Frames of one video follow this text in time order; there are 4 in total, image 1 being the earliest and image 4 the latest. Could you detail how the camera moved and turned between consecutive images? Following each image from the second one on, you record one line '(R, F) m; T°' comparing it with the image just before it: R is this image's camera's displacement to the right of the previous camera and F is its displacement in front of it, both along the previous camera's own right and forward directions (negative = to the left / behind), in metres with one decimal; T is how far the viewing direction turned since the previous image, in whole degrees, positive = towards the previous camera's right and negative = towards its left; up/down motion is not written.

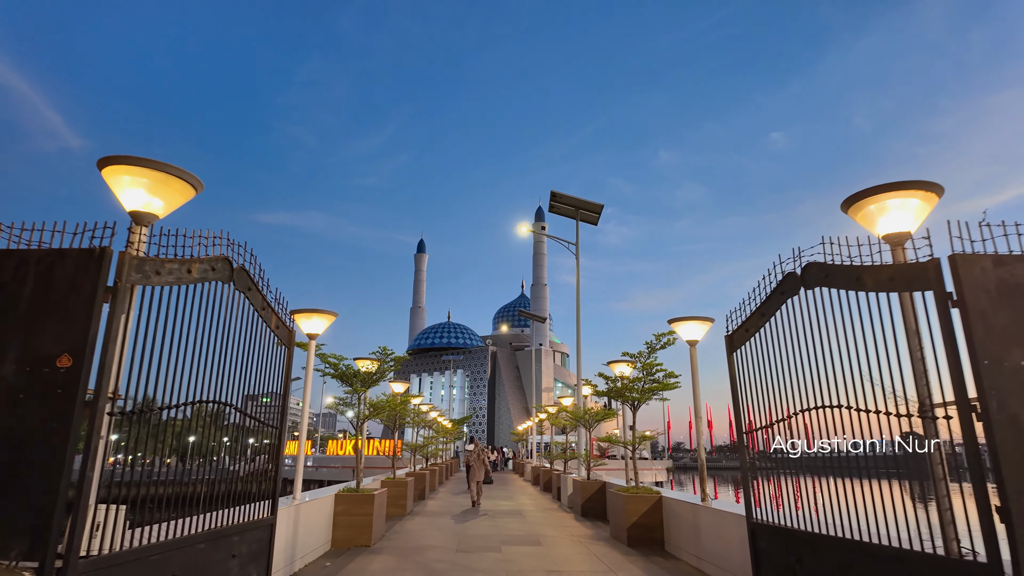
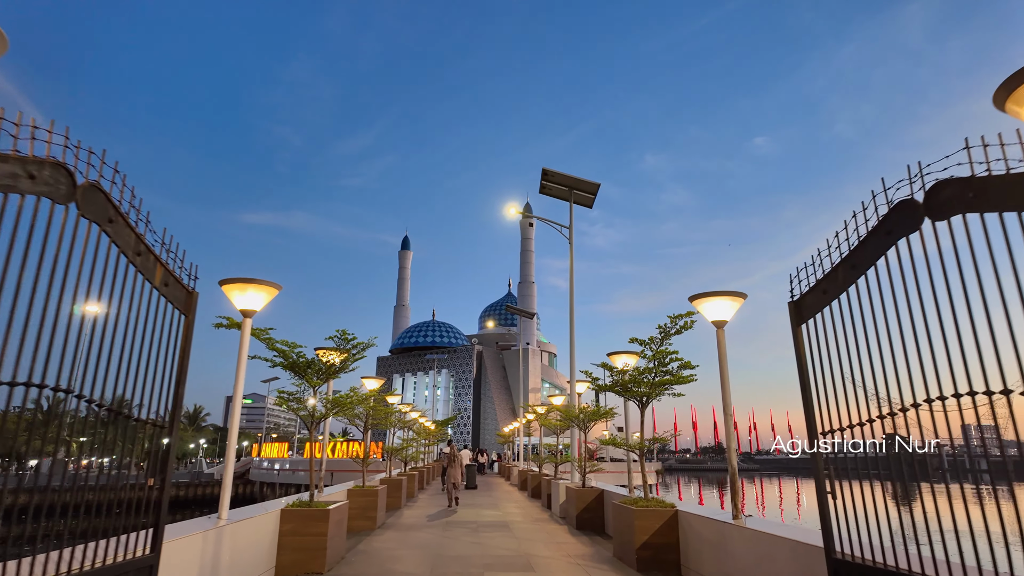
(0.0, +1.5) m; +1°
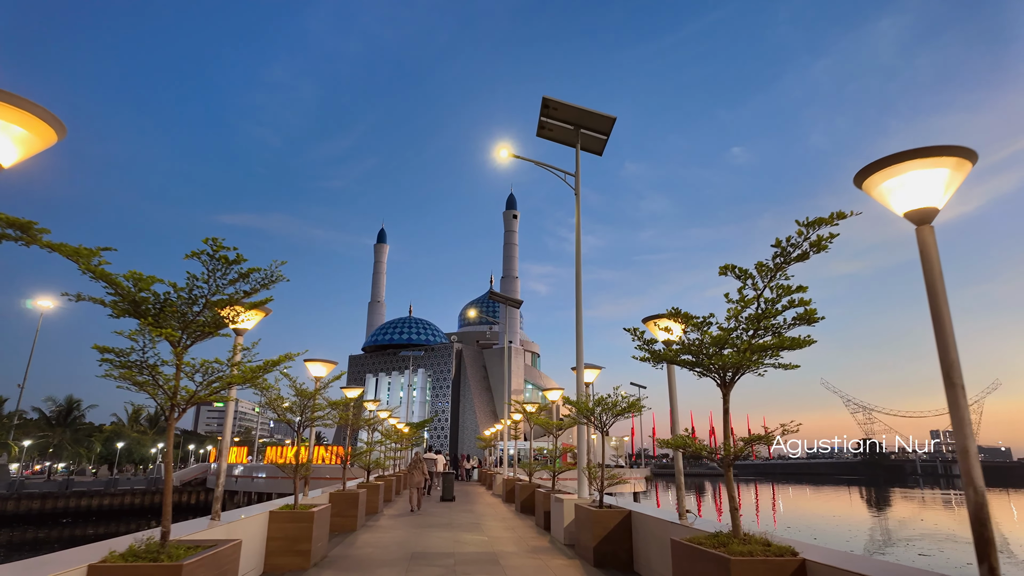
(-0.2, +3.2) m; +2°
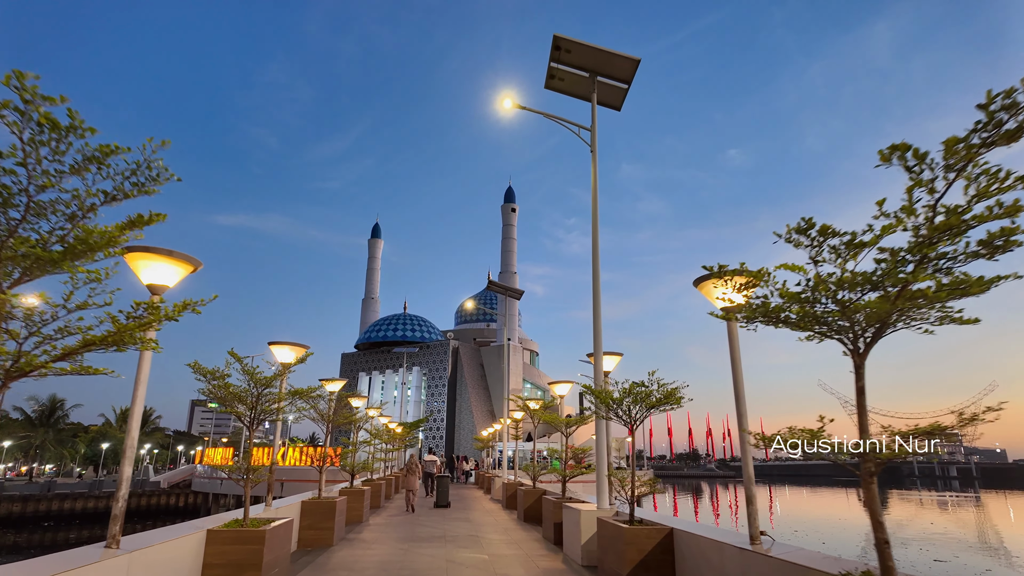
(-0.2, +1.8) m; 0°
